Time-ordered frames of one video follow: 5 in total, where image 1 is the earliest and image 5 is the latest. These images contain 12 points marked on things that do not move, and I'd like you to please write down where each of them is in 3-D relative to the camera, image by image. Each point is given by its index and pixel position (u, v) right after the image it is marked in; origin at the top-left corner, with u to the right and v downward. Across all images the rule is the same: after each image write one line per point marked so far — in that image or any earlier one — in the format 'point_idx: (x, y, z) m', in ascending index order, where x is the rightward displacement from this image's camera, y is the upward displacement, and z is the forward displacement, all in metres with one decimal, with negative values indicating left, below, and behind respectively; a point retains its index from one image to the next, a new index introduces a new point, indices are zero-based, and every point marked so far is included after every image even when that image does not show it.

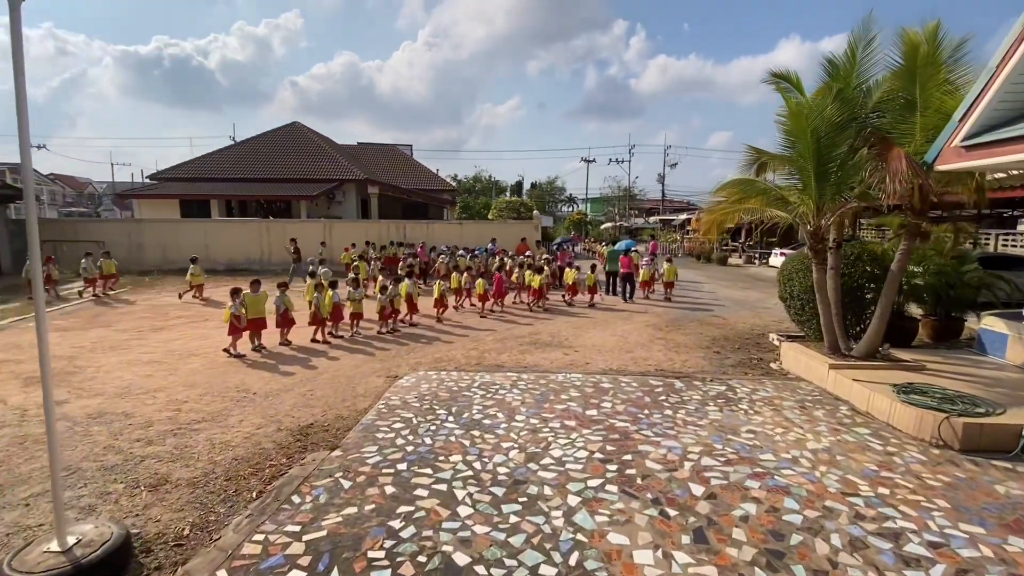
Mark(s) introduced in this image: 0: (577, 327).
0: (+1.5, -0.9, +10.9) m
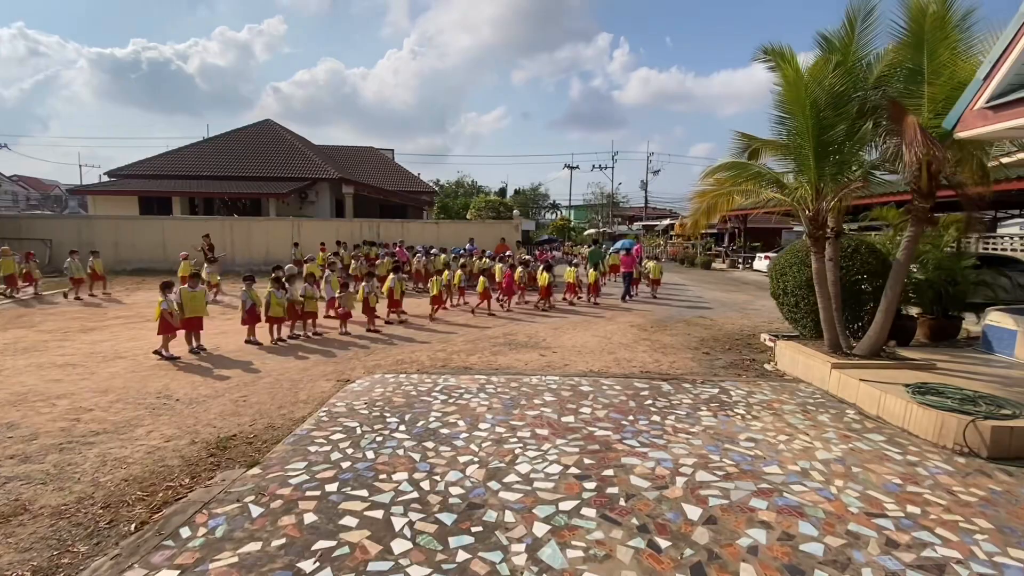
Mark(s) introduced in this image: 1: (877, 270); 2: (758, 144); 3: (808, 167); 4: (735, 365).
0: (+0.9, -0.8, +10.1) m
1: (+6.0, +0.3, +7.9) m
2: (+3.9, +2.3, +7.7) m
3: (+3.9, +1.6, +6.4) m
4: (+3.5, -1.2, +7.6) m
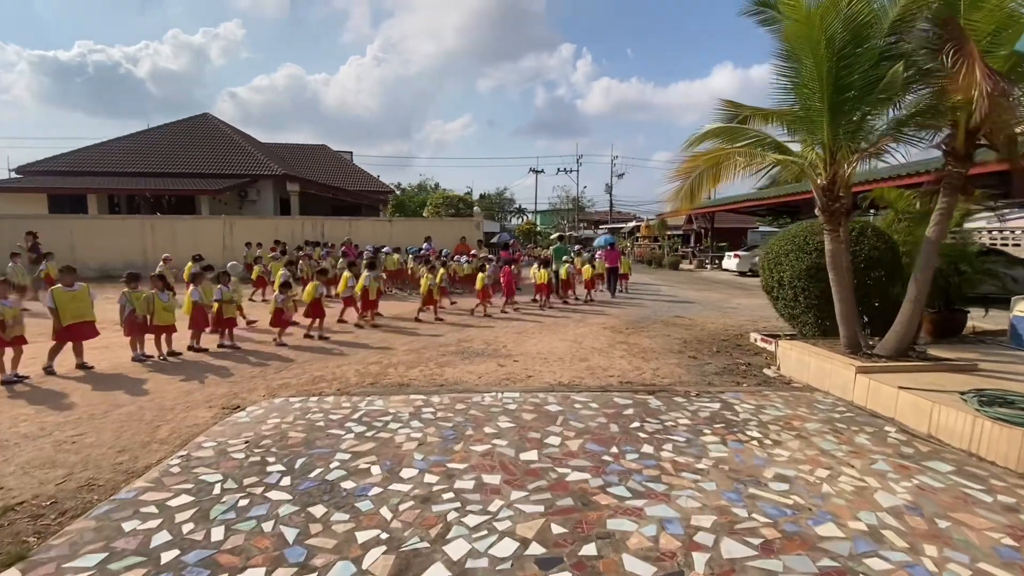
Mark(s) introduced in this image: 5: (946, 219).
0: (+0.1, -0.8, +8.7) m
1: (+5.3, +0.5, +6.8) m
2: (+3.2, +2.4, +6.5) m
3: (+3.3, +1.7, +5.2) m
4: (+2.9, -1.1, +6.4) m
5: (+4.7, +0.7, +5.2) m
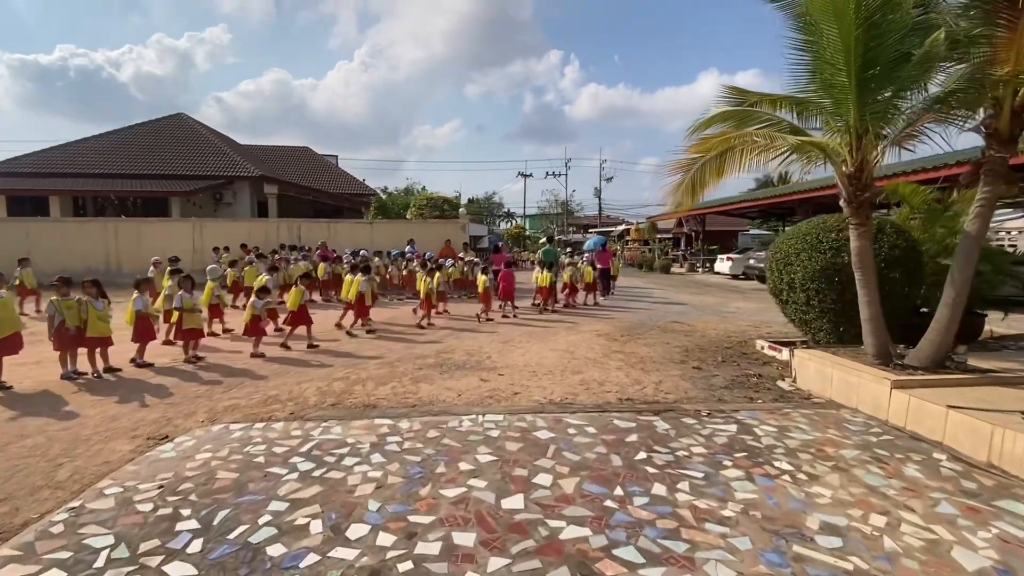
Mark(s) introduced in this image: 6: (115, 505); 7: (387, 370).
0: (-0.1, -0.9, +8.0) m
1: (+5.1, +0.4, +6.2) m
2: (+3.0, +2.3, +5.8) m
3: (+3.2, +1.7, +4.5) m
4: (+2.7, -1.1, +5.7) m
5: (+4.5, +0.7, +4.5) m
6: (-2.5, -1.4, +3.0) m
7: (-1.6, -1.1, +6.2) m
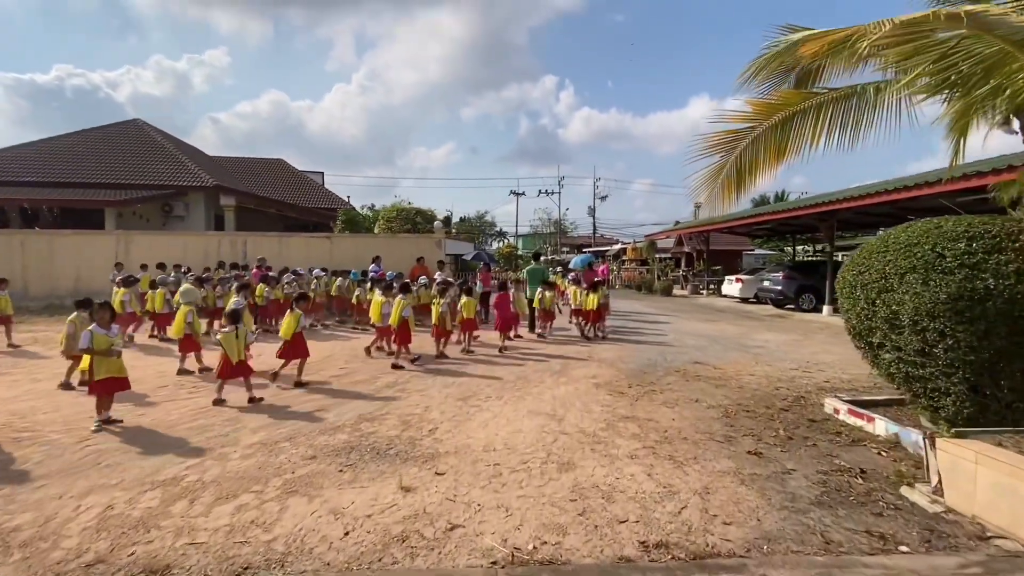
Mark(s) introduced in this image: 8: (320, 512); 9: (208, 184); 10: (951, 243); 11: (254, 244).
0: (-0.6, -1.3, +5.6) m
1: (+4.7, +0.1, +3.9) m
2: (+2.6, +2.0, +3.6) m
3: (+2.8, +1.4, +2.3) m
4: (+2.3, -1.4, +3.3) m
5: (+4.1, +0.5, +2.3) m
6: (-2.8, -1.5, +0.6) m
7: (-2.0, -1.4, +3.9) m
8: (-1.2, -1.4, +3.1) m
9: (-11.5, +3.9, +18.0) m
10: (+3.7, +0.4, +4.1) m
11: (-7.3, +1.2, +13.7) m
